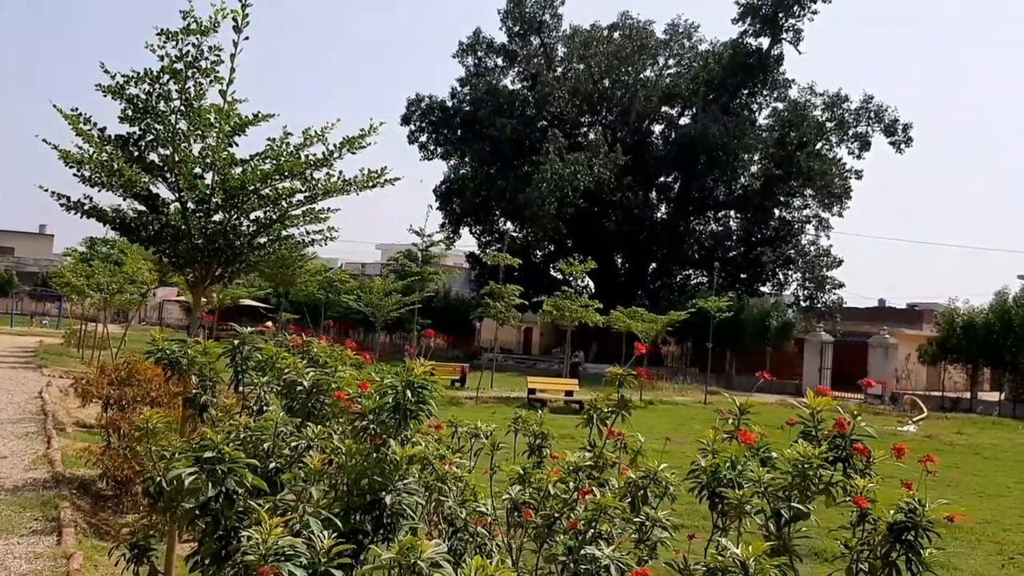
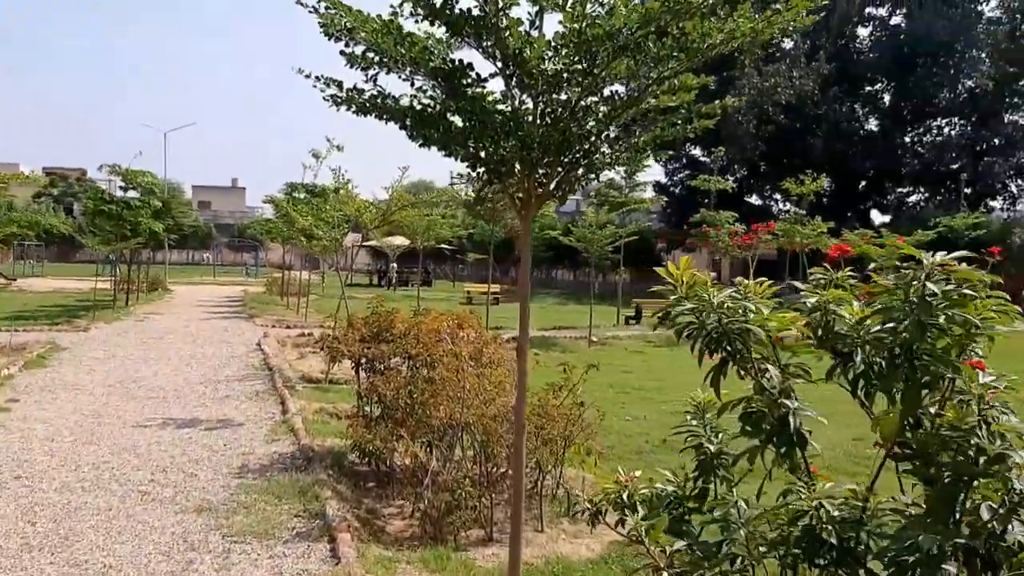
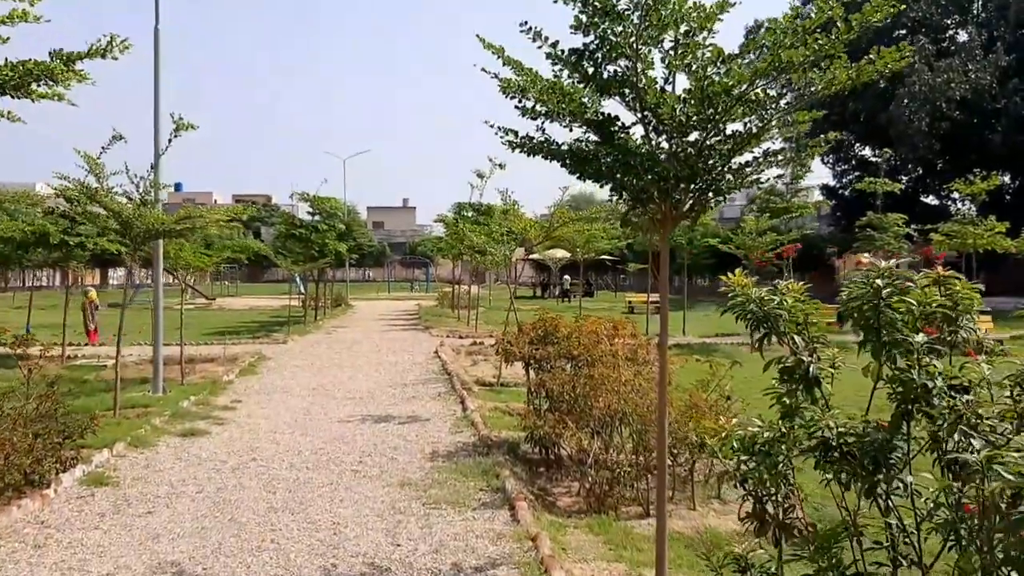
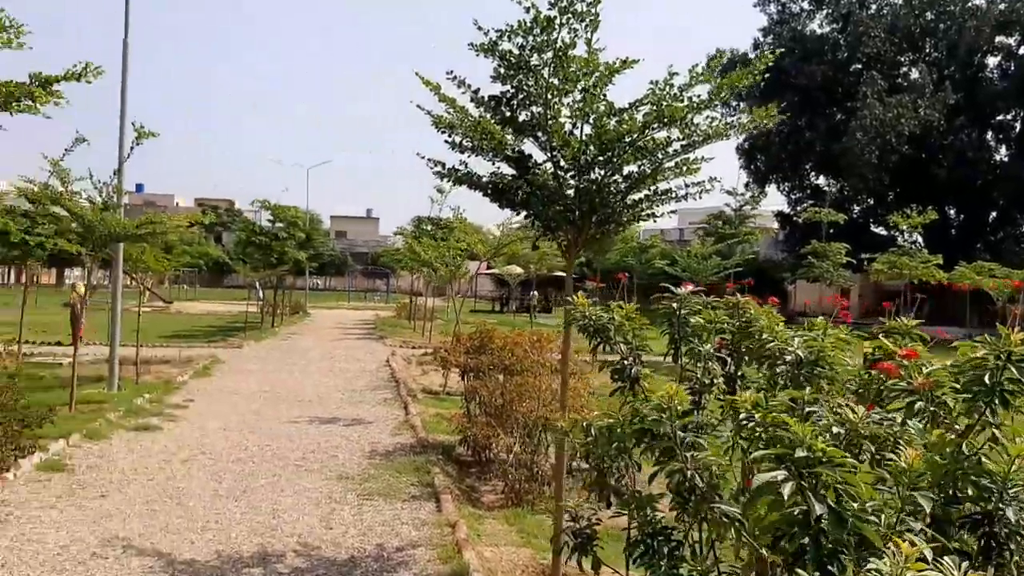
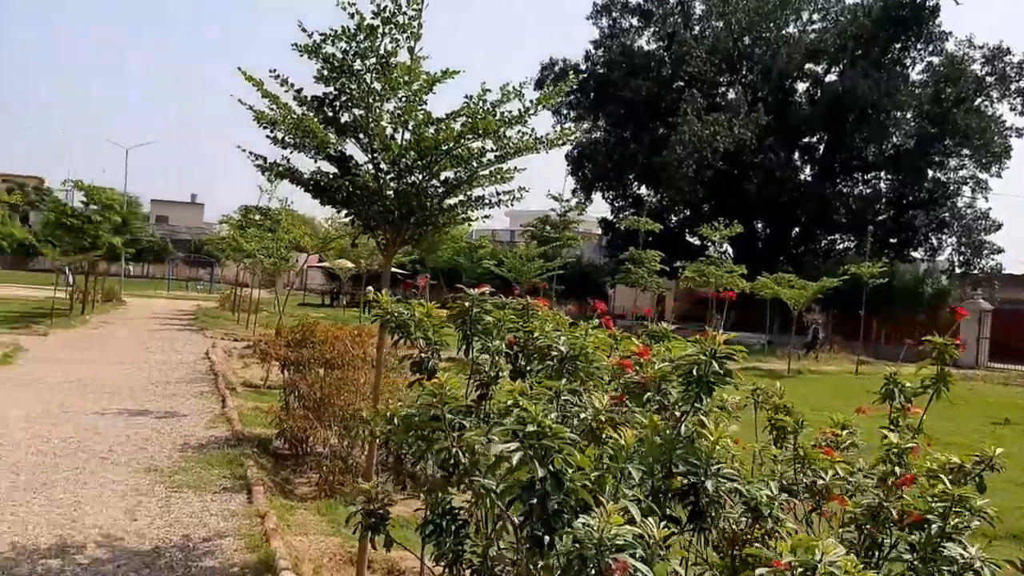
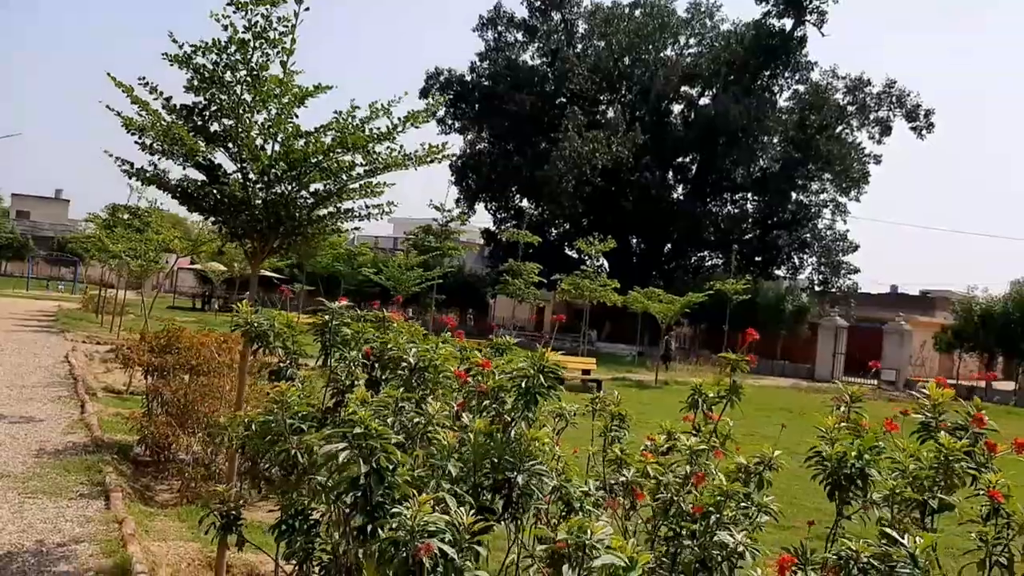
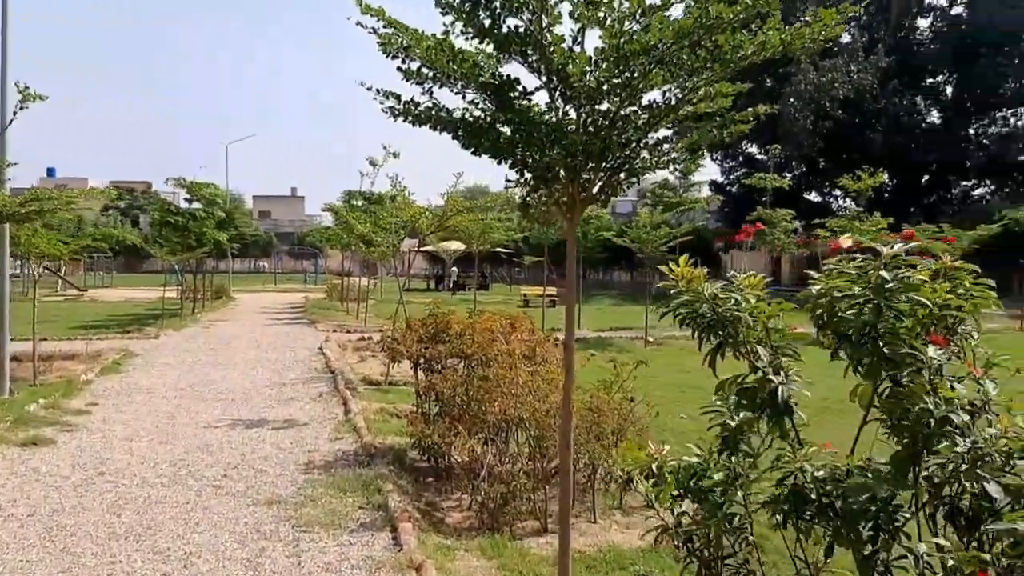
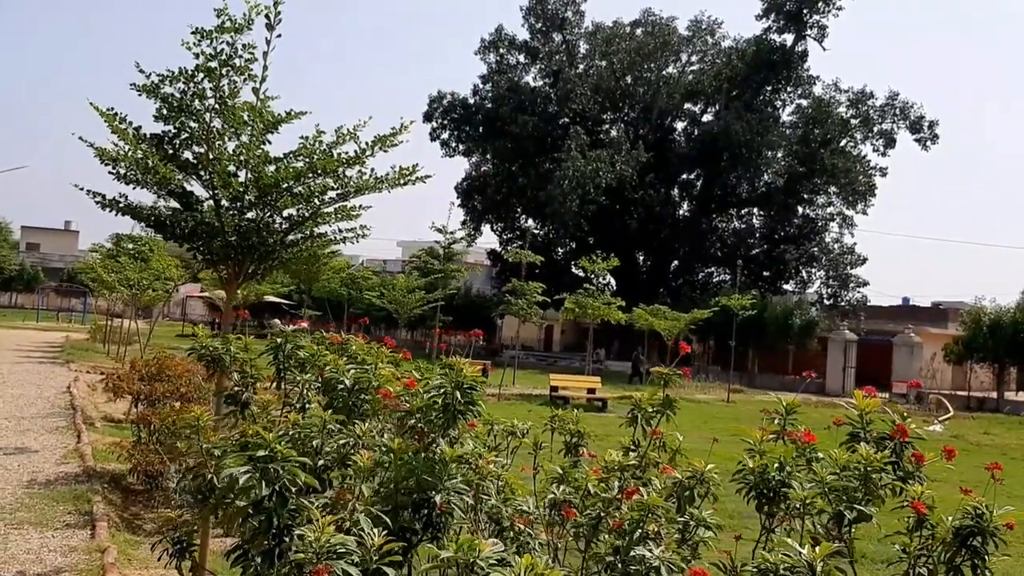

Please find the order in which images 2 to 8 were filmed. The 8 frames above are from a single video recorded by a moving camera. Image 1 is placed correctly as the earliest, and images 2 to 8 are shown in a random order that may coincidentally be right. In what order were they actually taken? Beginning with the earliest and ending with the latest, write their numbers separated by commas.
8, 6, 5, 4, 3, 7, 2
